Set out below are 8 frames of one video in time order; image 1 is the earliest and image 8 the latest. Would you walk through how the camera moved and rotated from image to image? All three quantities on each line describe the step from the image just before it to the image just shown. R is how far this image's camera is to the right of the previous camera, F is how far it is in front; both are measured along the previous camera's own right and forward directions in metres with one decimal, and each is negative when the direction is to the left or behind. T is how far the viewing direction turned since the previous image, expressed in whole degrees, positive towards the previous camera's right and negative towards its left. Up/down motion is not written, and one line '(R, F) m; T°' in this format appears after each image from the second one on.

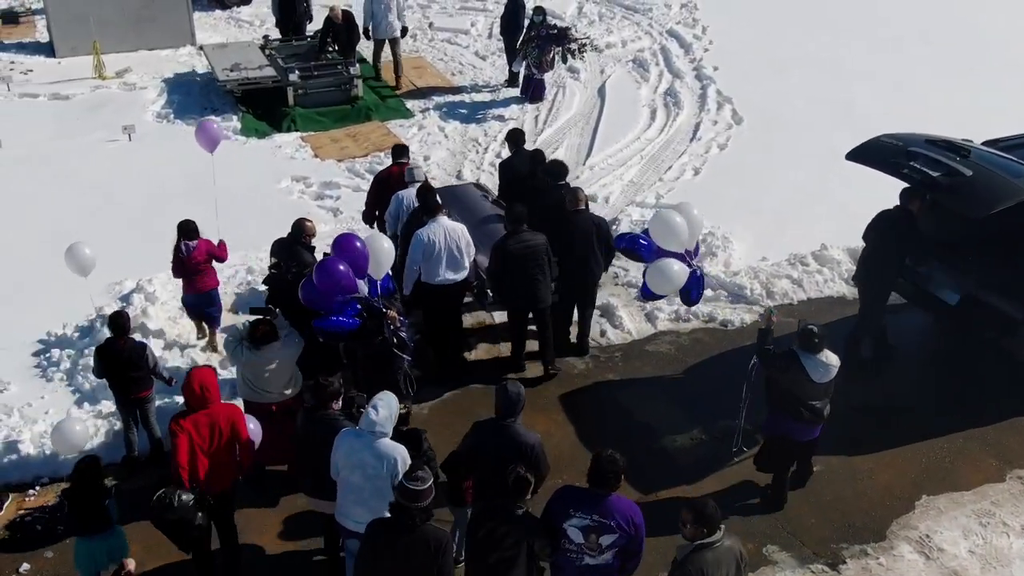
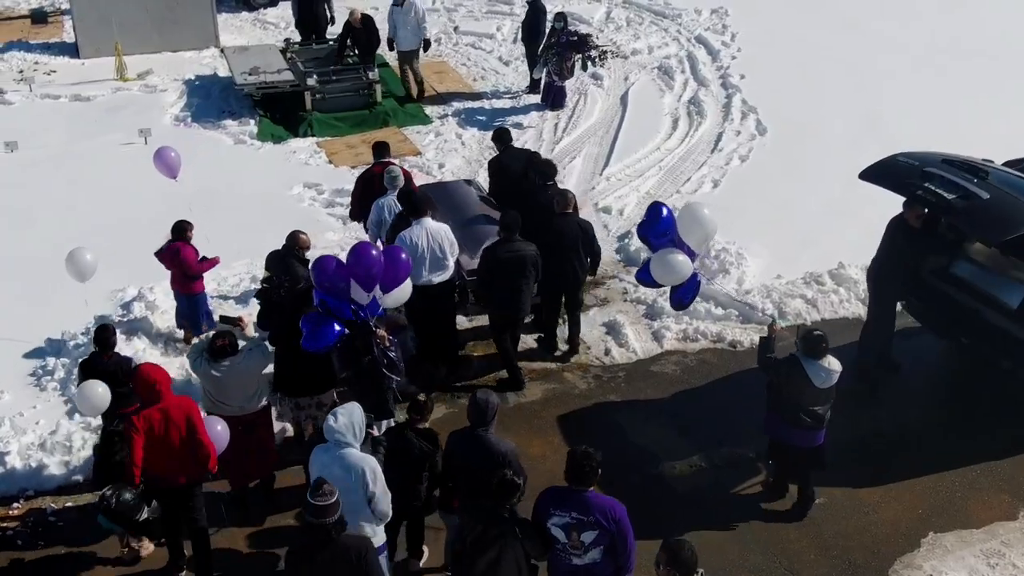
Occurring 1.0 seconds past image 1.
(+0.3, +0.2) m; -2°
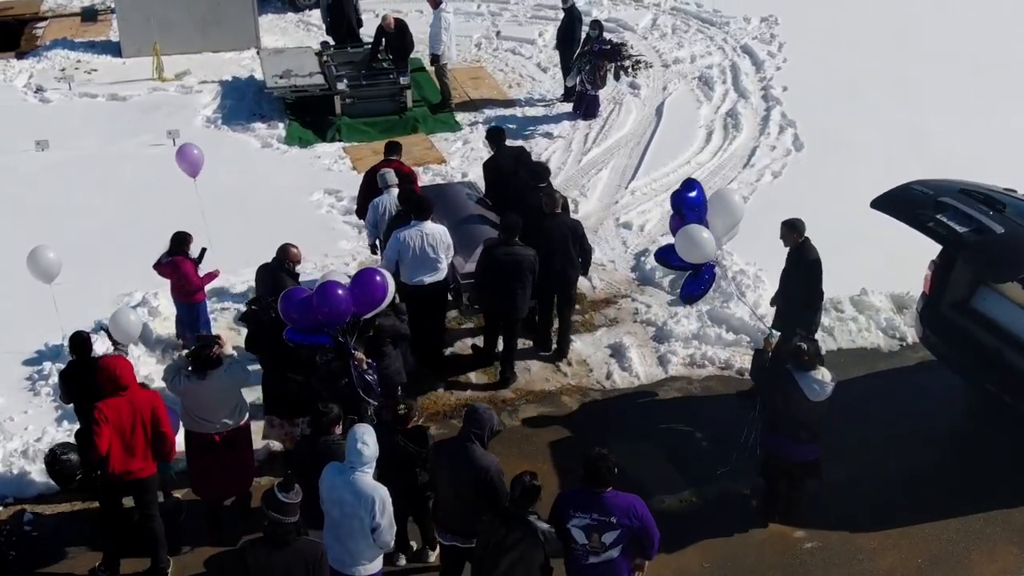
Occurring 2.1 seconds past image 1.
(+0.5, +0.2) m; -3°
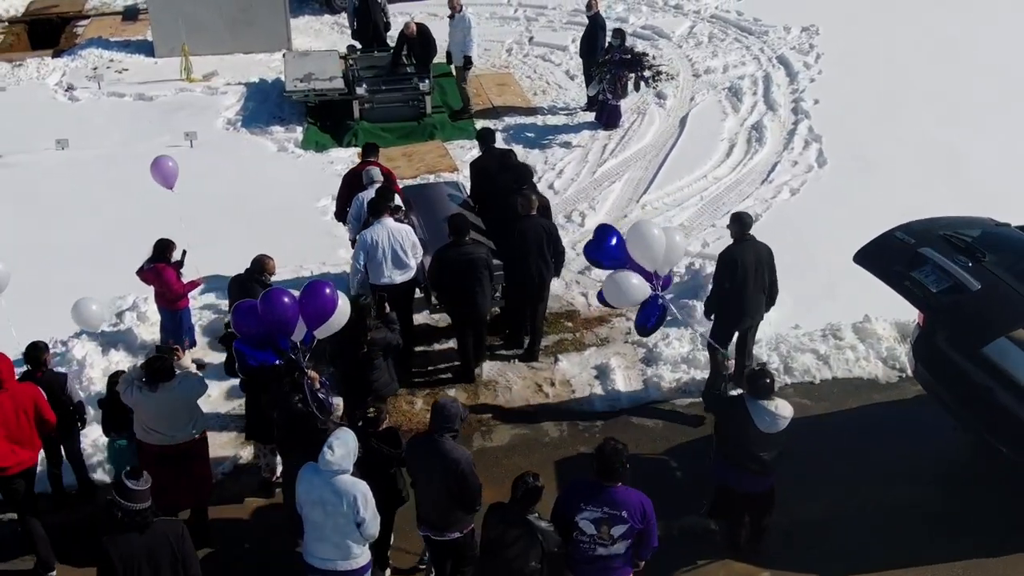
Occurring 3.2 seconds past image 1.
(+0.6, +0.1) m; -3°
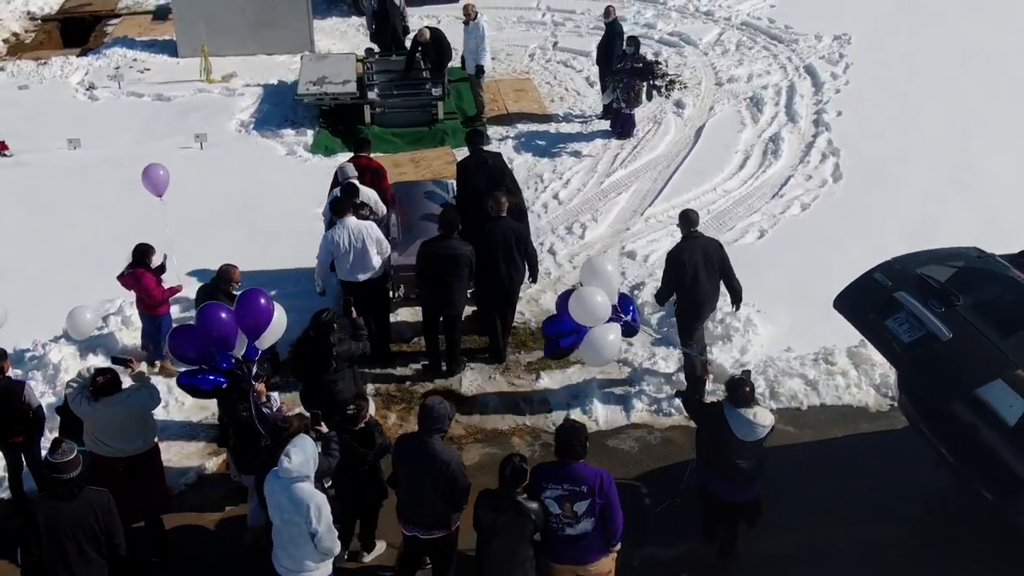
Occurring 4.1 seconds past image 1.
(+0.5, +0.1) m; -3°
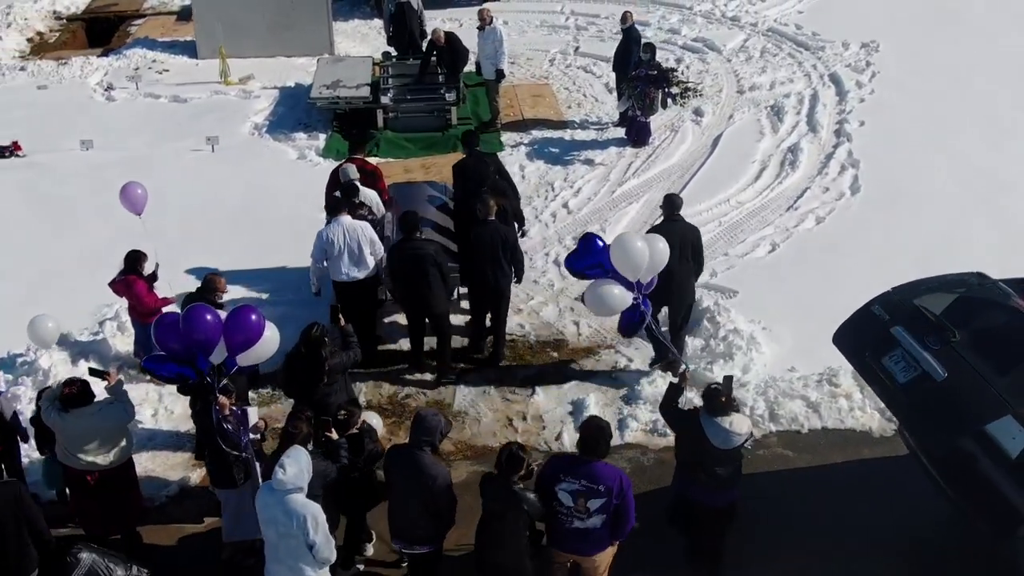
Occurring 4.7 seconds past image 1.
(+0.3, +0.1) m; -2°
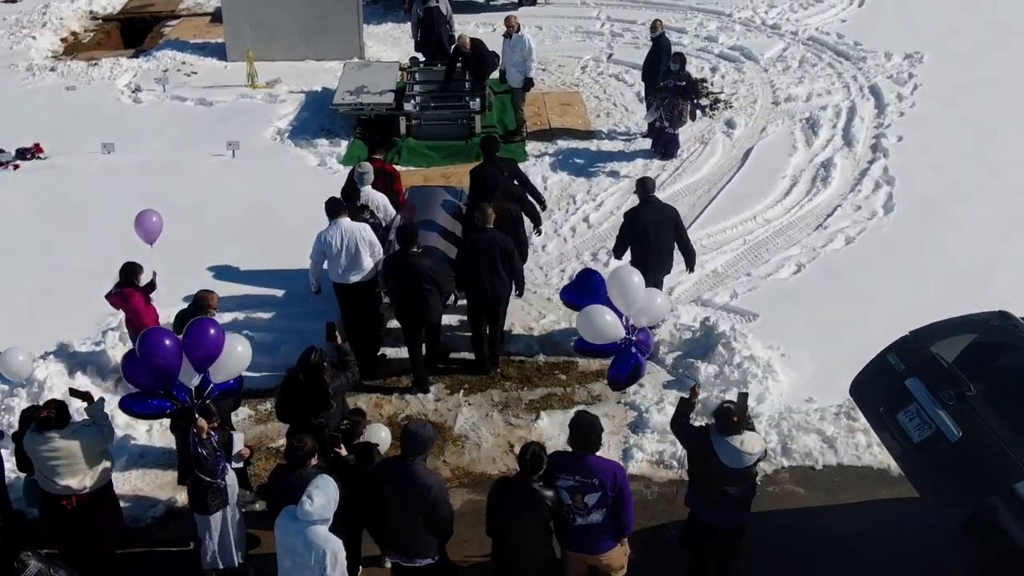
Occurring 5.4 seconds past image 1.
(+0.3, +0.3) m; -2°
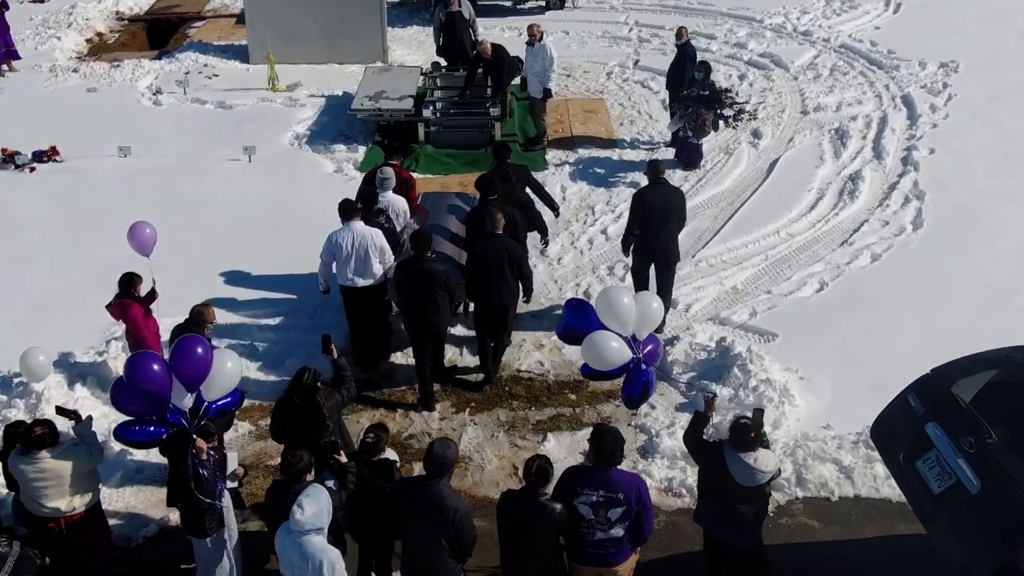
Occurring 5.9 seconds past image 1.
(+0.2, +0.2) m; -2°
